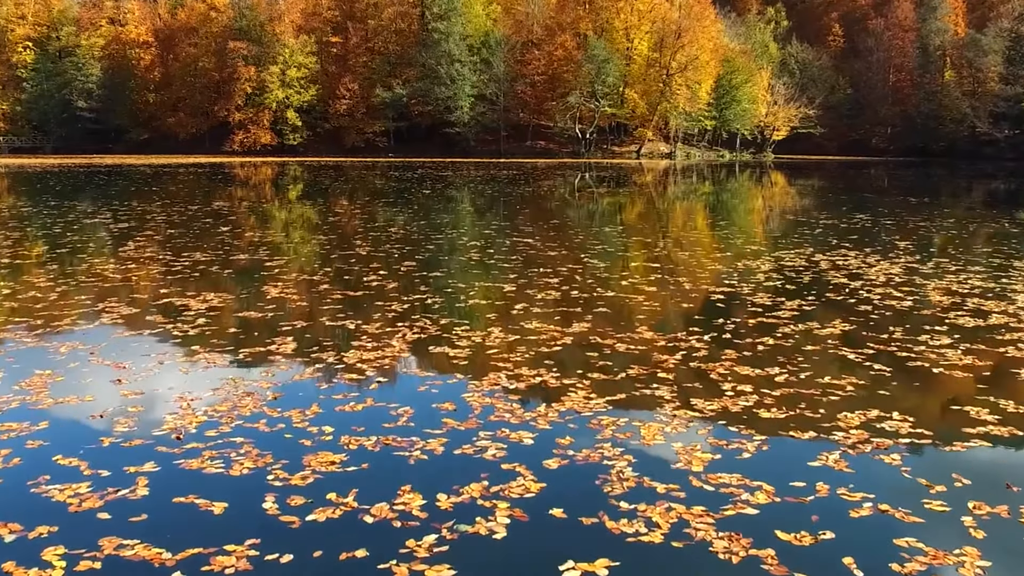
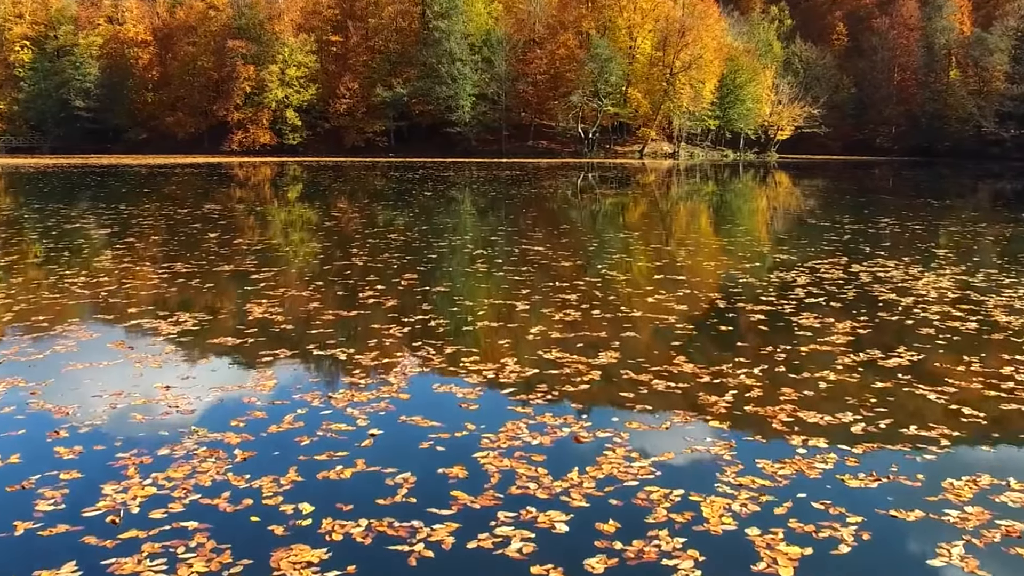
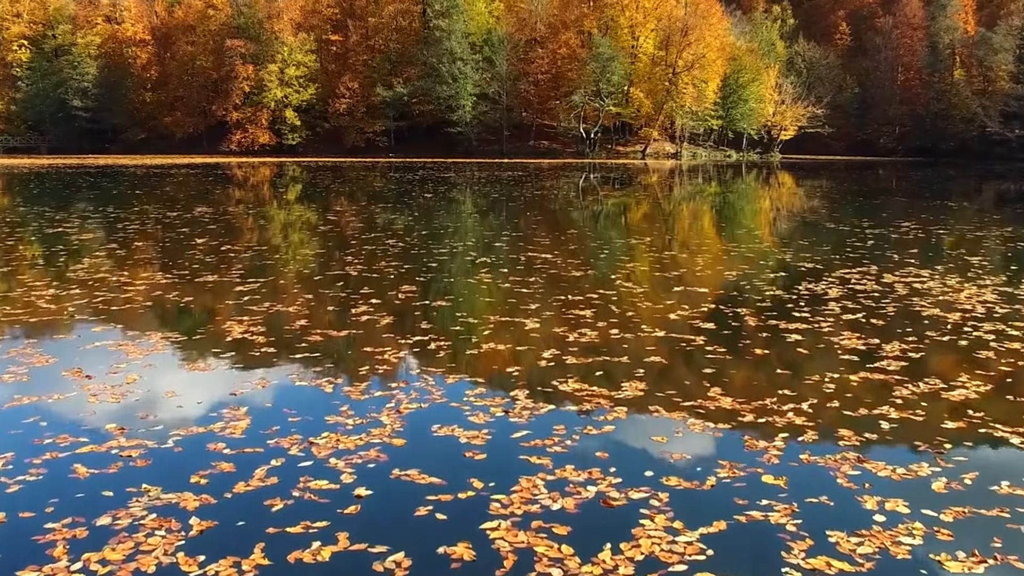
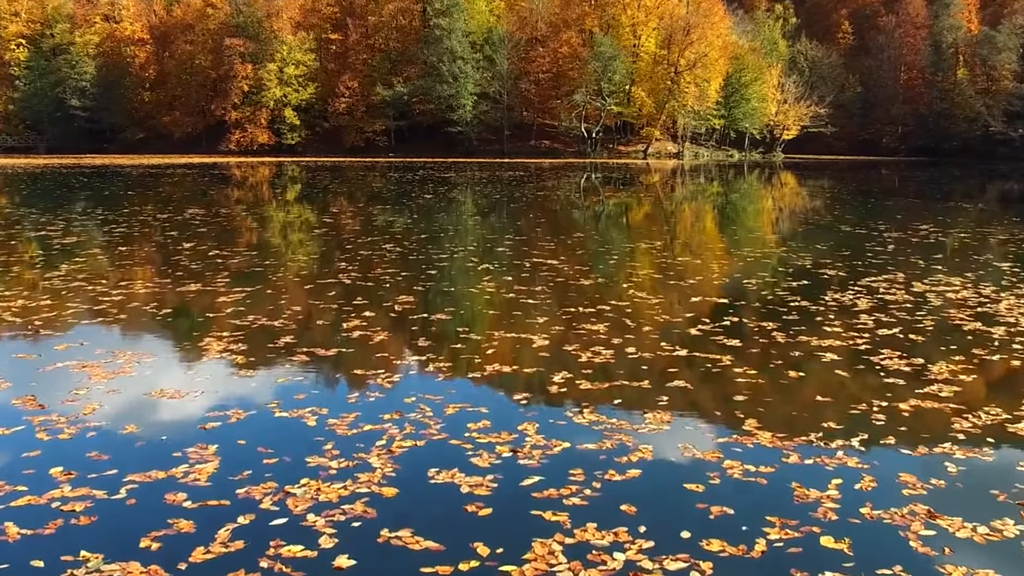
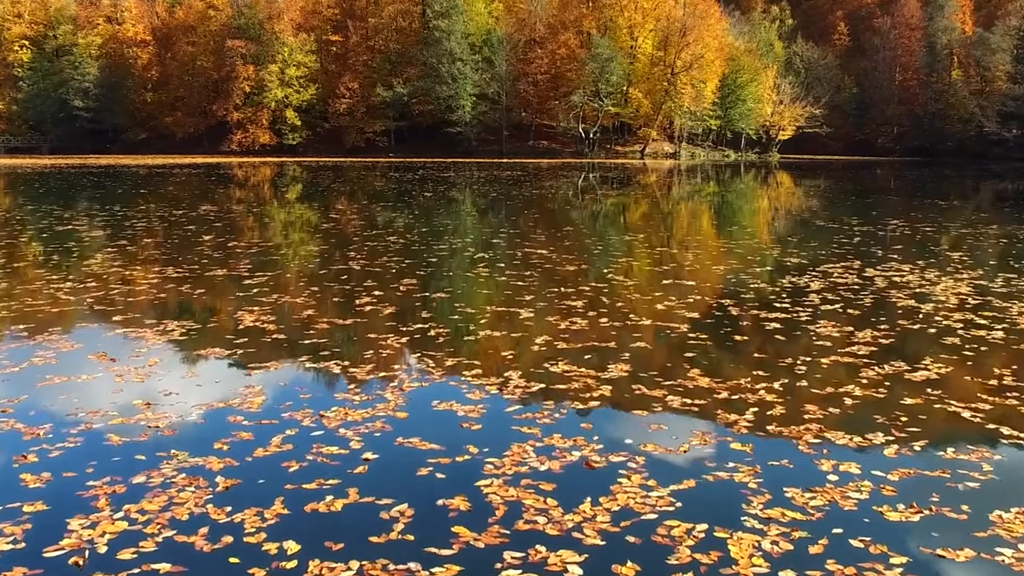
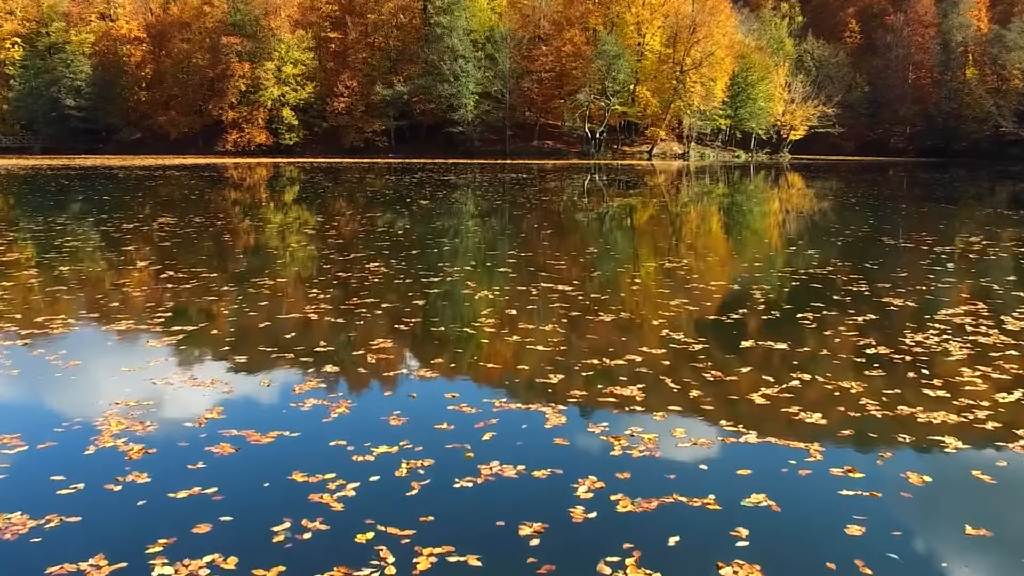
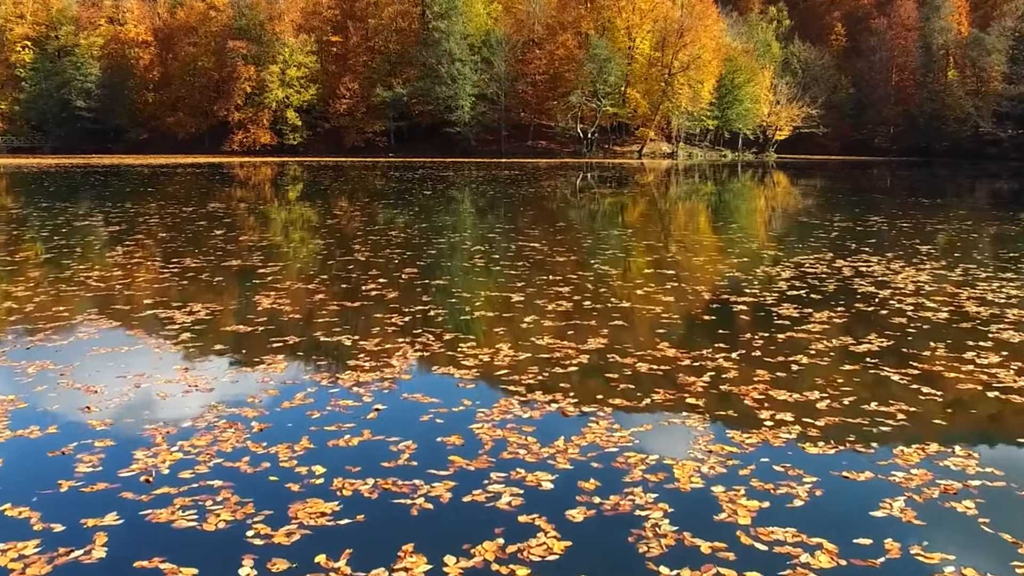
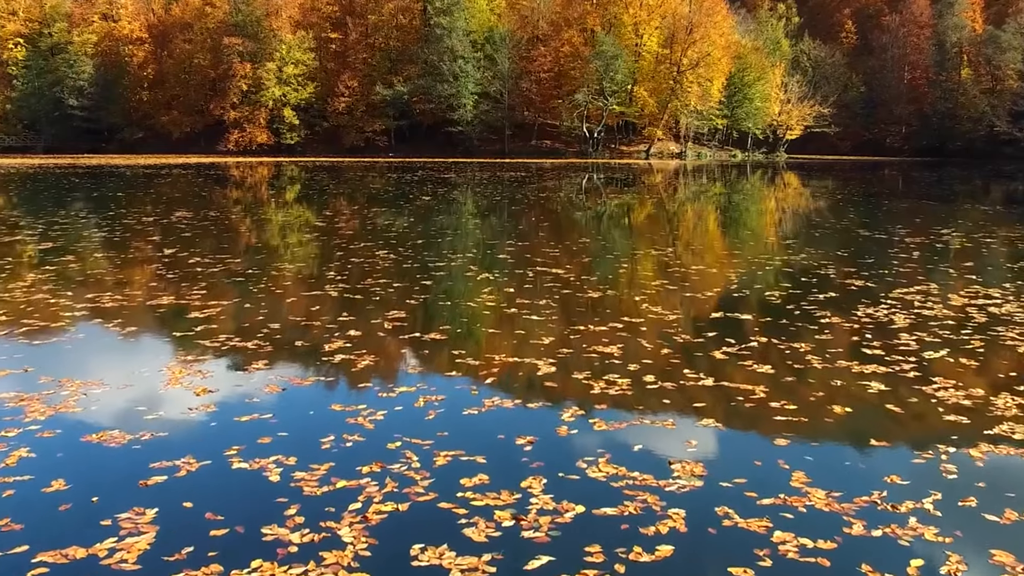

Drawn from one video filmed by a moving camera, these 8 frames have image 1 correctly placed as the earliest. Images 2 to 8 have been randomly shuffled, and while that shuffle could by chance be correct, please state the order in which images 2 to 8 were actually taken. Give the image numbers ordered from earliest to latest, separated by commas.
7, 2, 5, 3, 4, 8, 6
